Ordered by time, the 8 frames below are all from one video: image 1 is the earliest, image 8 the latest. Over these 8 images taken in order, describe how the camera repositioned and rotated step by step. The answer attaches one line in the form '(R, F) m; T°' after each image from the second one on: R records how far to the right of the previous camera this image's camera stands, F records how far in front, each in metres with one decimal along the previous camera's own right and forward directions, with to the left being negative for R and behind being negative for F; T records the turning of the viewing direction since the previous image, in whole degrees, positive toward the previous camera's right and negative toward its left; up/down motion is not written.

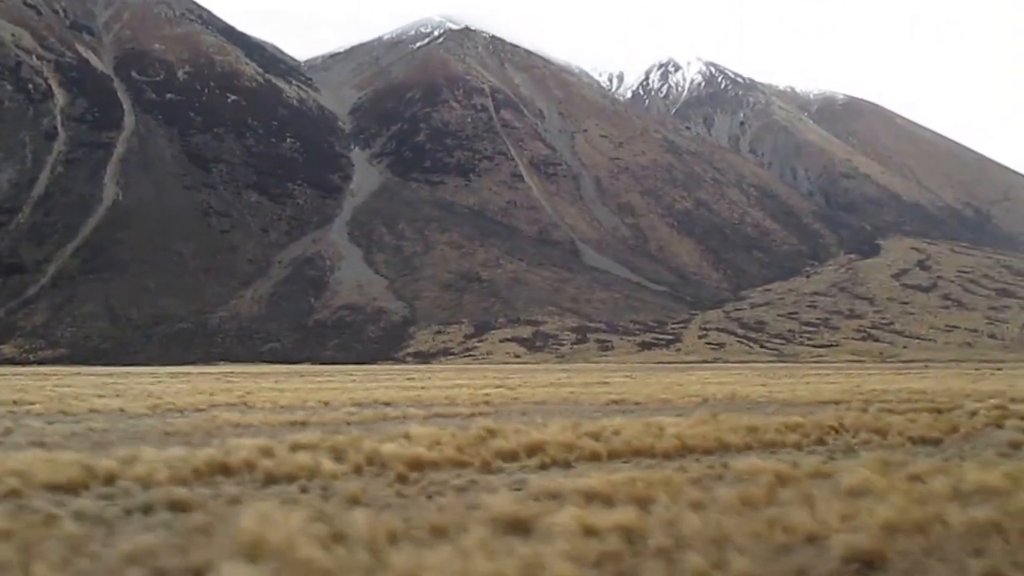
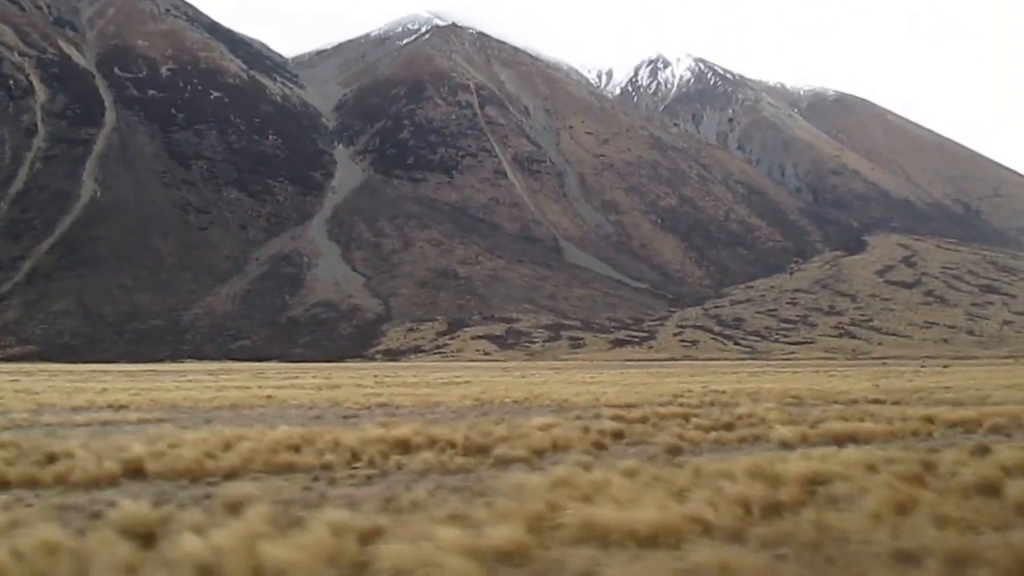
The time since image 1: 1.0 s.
(+5.1, +3.5) m; 0°
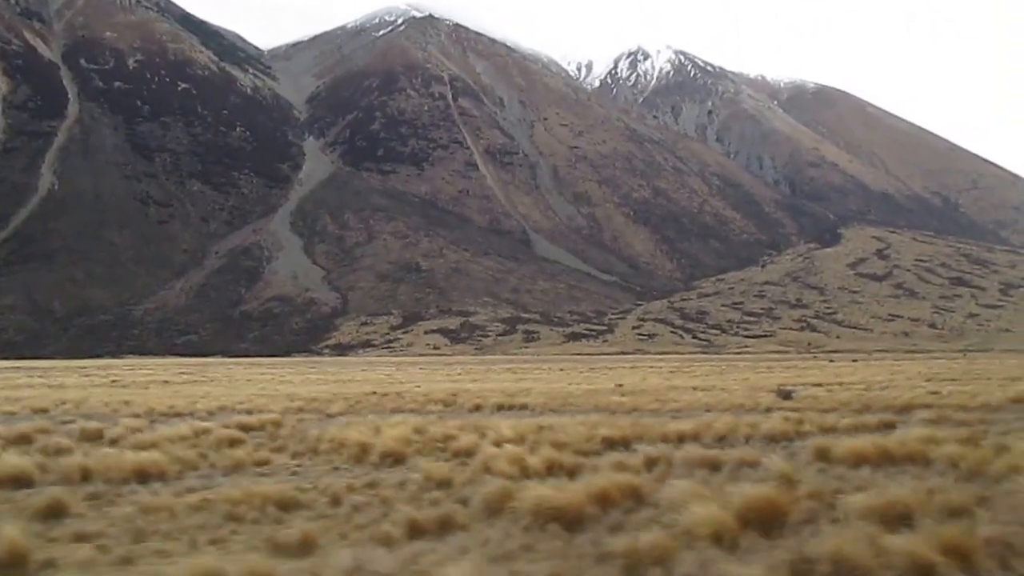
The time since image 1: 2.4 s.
(+7.5, +5.2) m; +1°
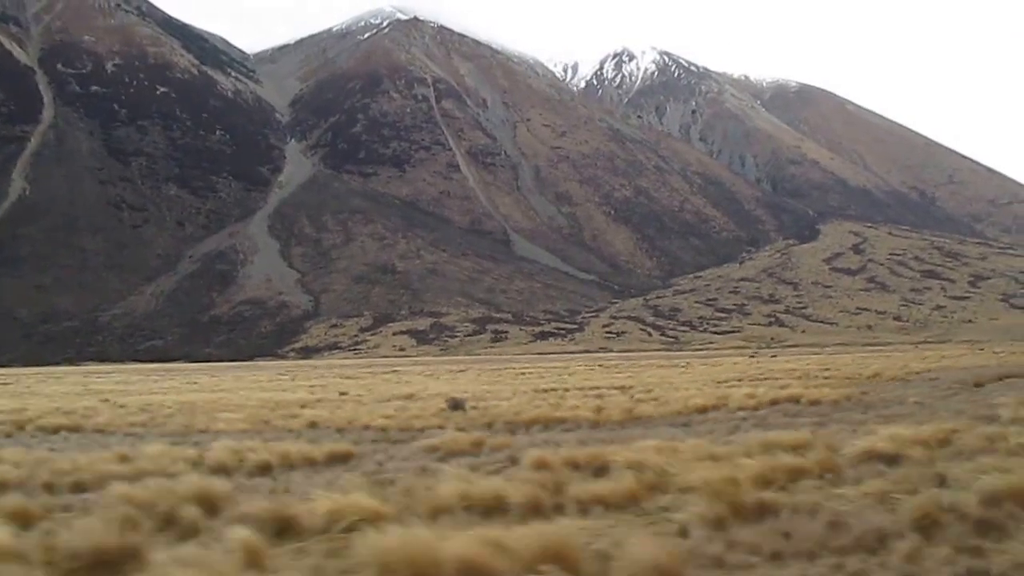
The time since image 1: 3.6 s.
(+6.1, +4.2) m; 0°
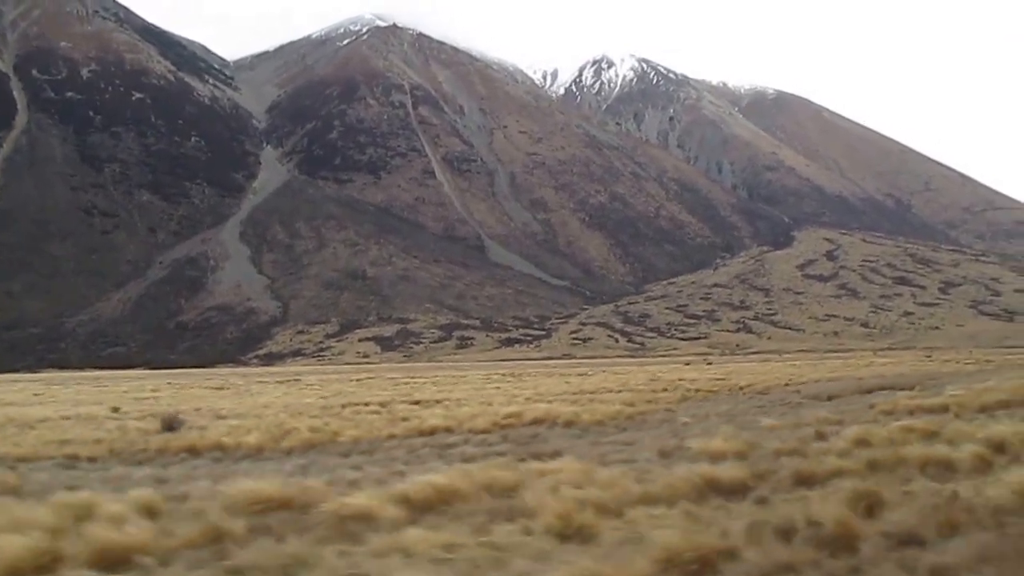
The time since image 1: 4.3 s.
(+3.5, +2.7) m; +1°
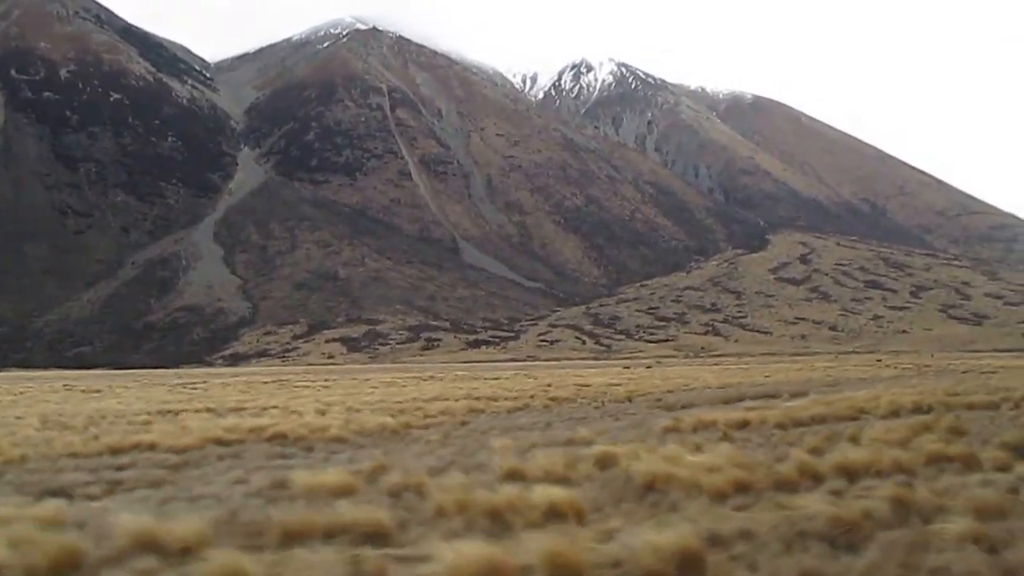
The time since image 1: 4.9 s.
(+2.8, +2.2) m; +1°
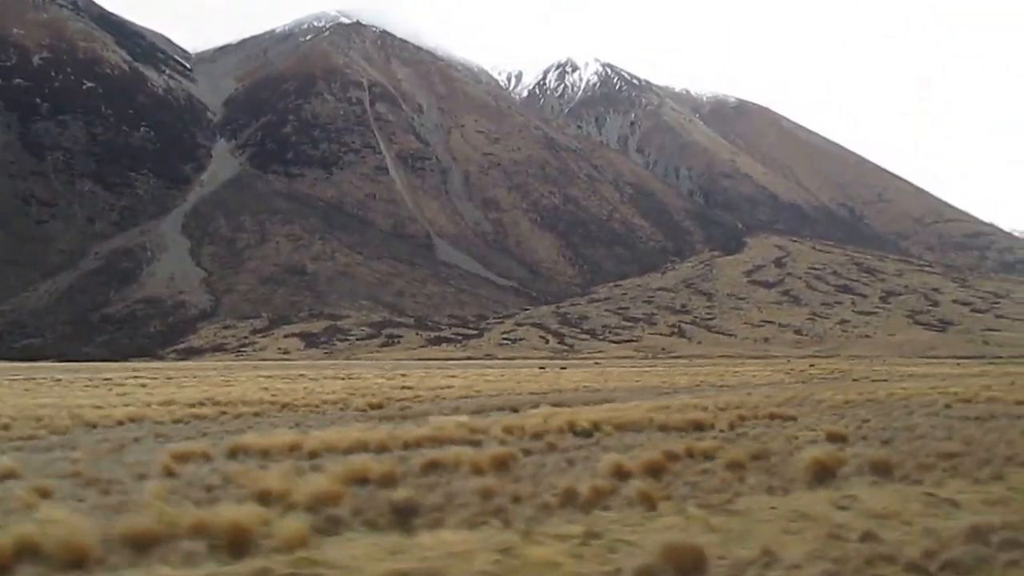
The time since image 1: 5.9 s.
(+4.3, +3.6) m; +1°
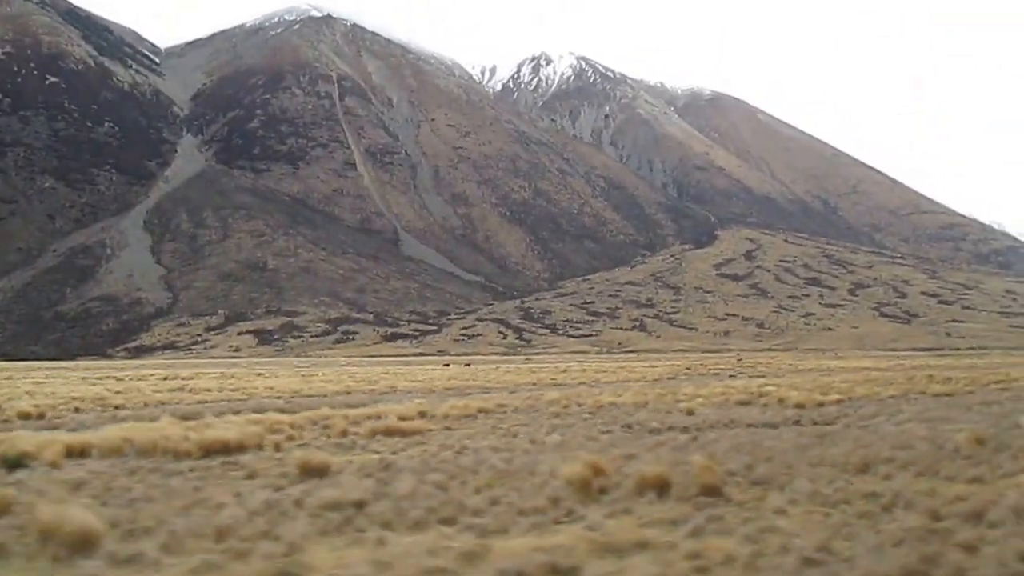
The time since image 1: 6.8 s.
(+4.1, +3.4) m; +1°
